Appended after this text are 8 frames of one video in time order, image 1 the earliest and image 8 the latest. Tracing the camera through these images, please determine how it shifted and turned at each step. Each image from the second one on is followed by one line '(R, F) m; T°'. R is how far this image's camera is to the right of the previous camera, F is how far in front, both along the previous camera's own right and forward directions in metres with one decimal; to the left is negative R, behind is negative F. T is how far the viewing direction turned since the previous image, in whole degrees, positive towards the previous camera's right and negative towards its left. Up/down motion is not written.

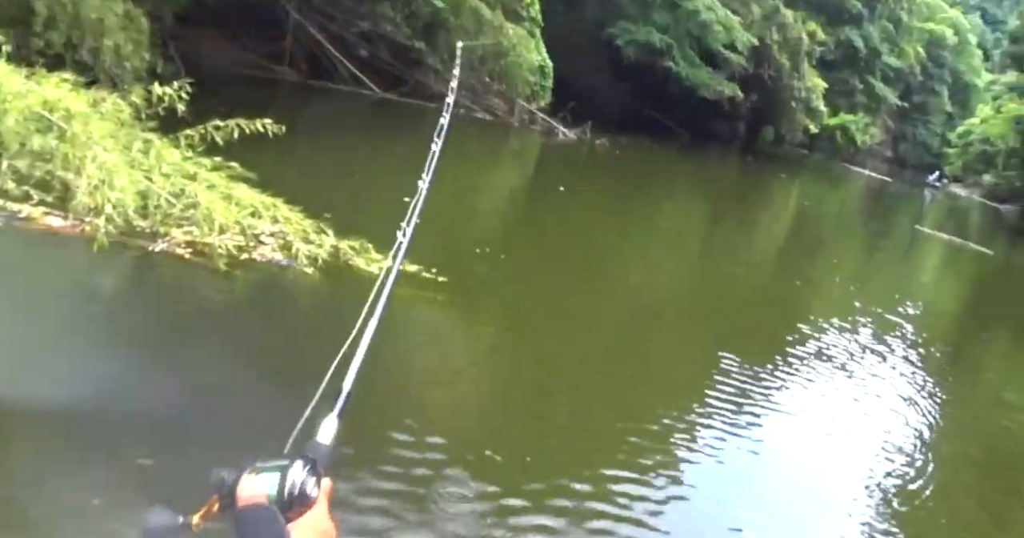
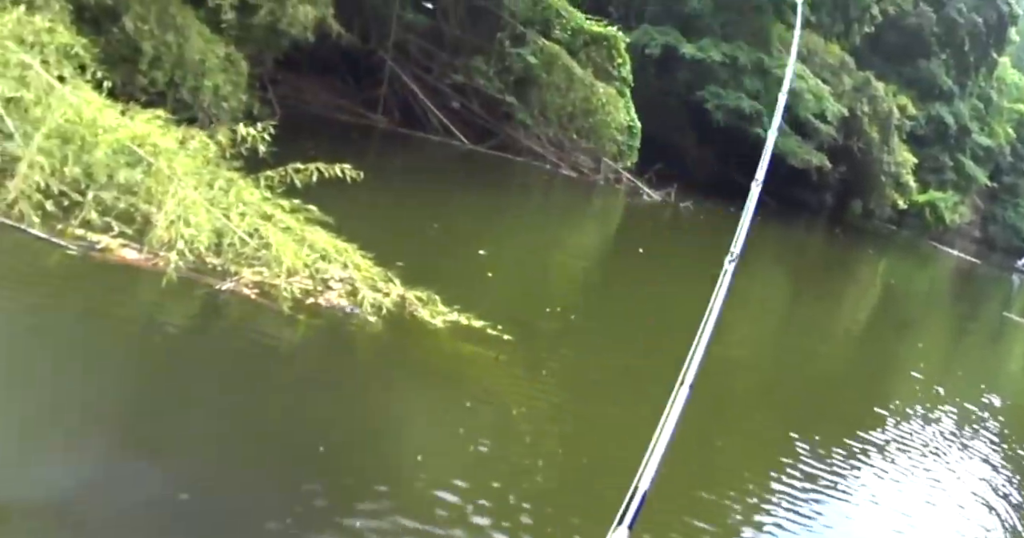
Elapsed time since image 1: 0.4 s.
(+0.1, +0.1) m; -6°
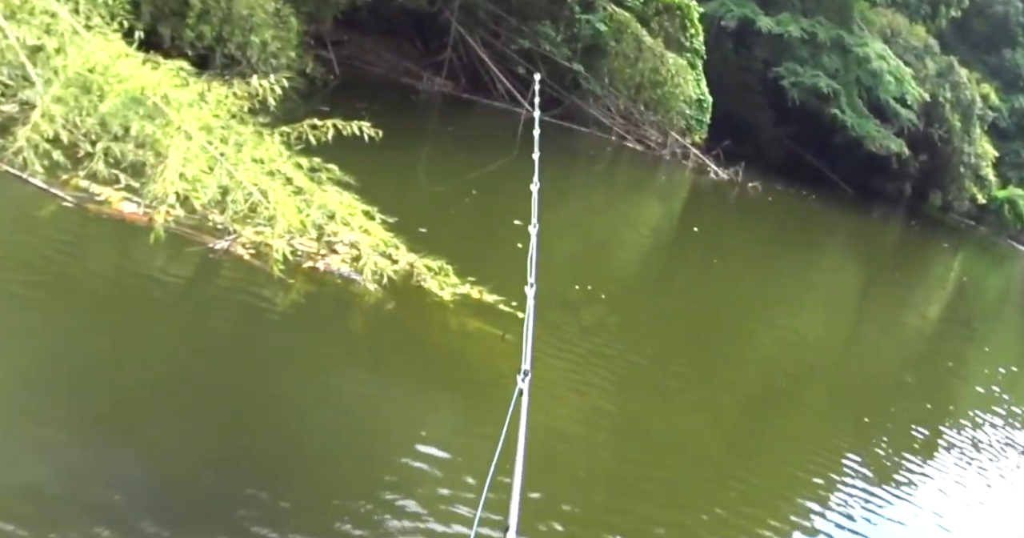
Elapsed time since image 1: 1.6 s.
(+0.3, +0.3) m; -5°
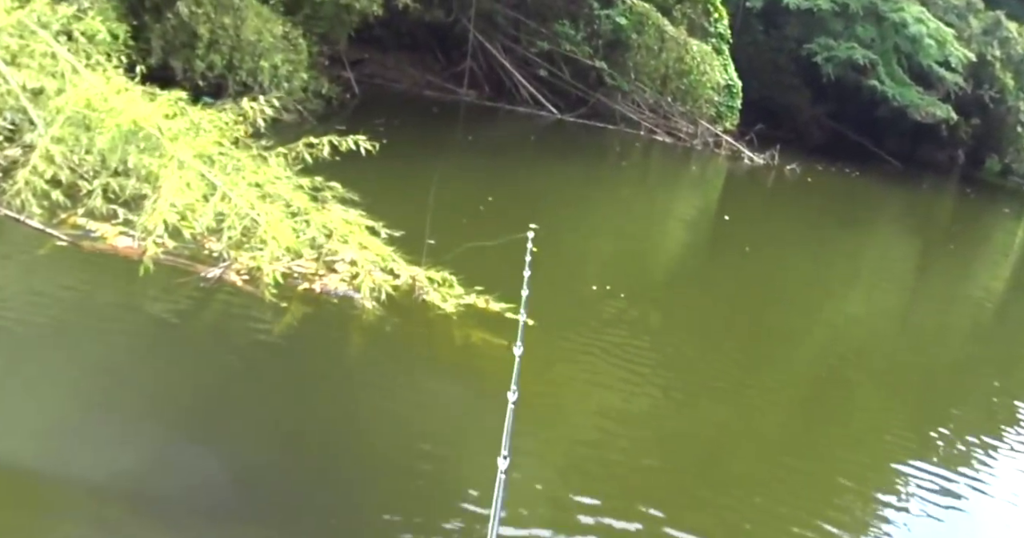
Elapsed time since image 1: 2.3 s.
(+0.2, +0.2) m; -4°
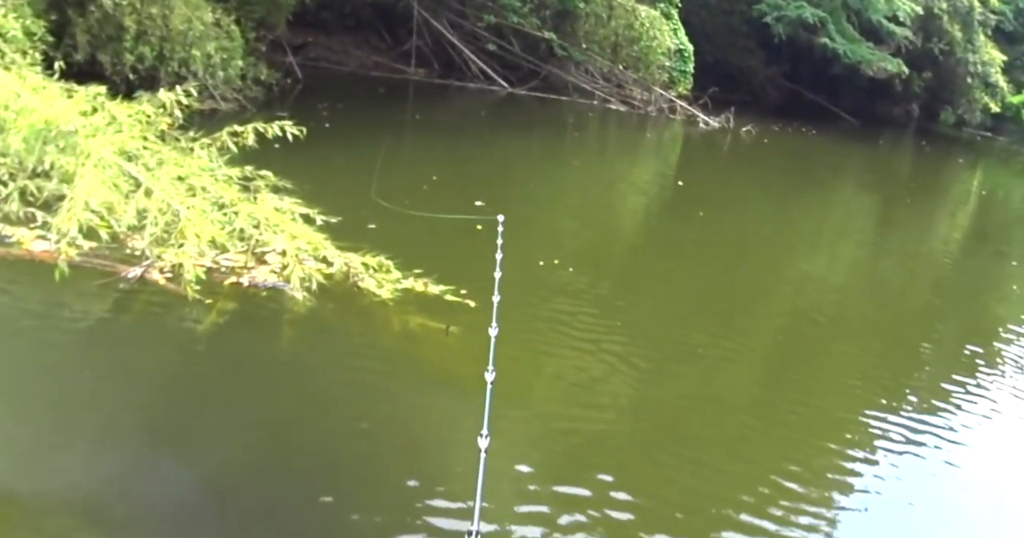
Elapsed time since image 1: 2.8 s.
(+0.2, +0.1) m; +2°
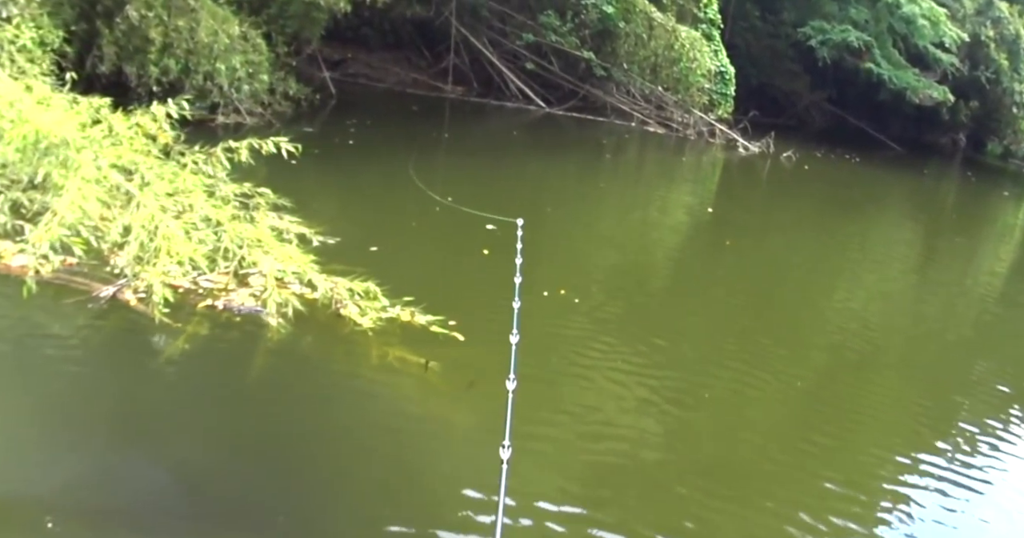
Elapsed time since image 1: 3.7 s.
(+0.2, +0.2) m; -3°
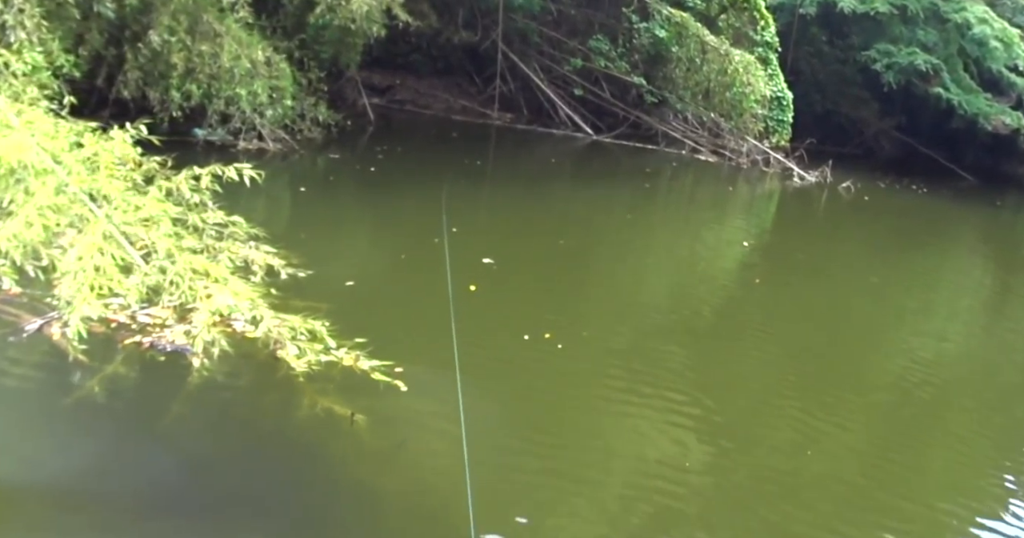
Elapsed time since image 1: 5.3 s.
(+0.5, +0.4) m; -5°
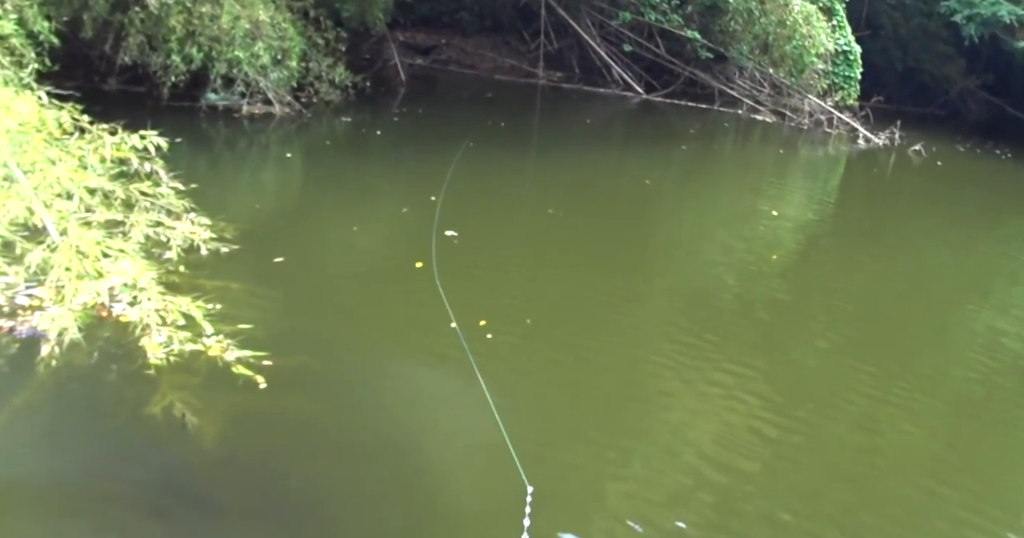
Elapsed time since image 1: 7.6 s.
(+0.8, +0.4) m; -7°
